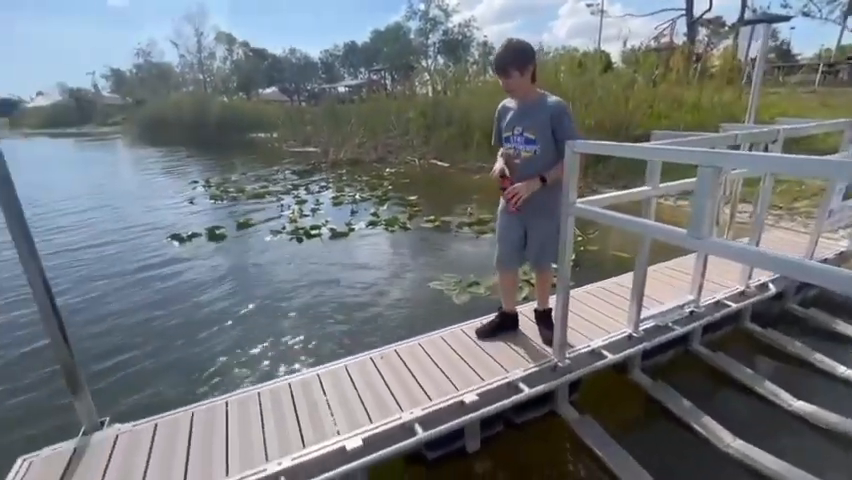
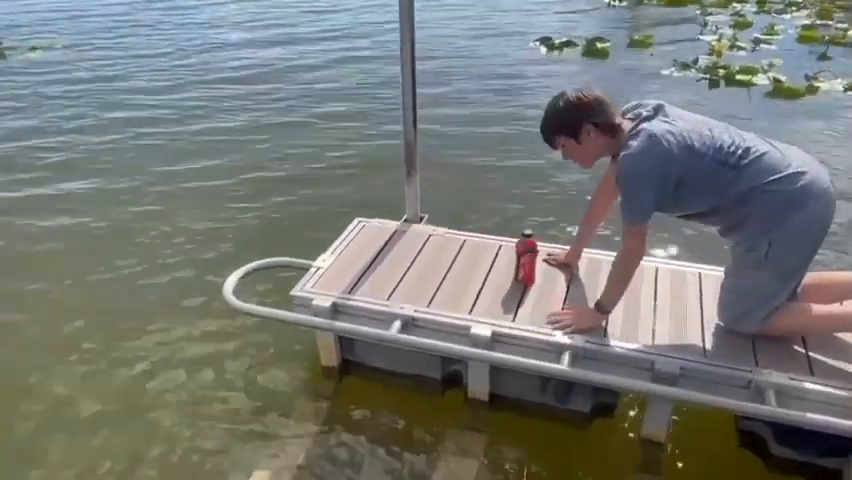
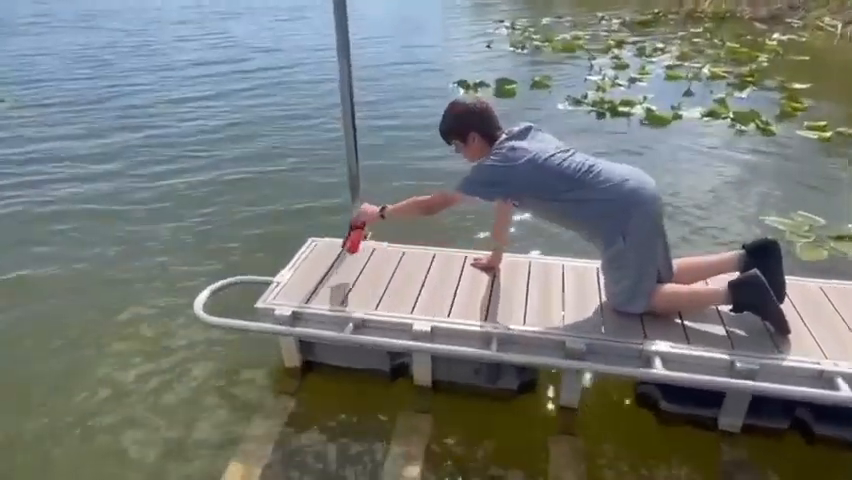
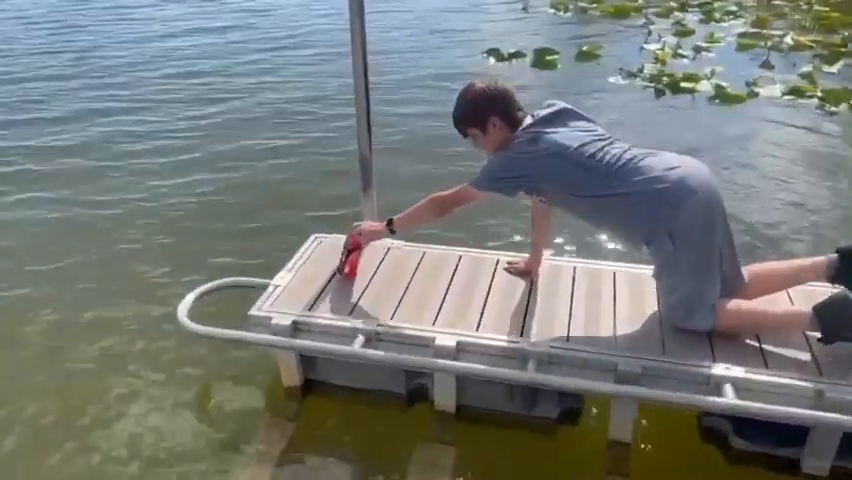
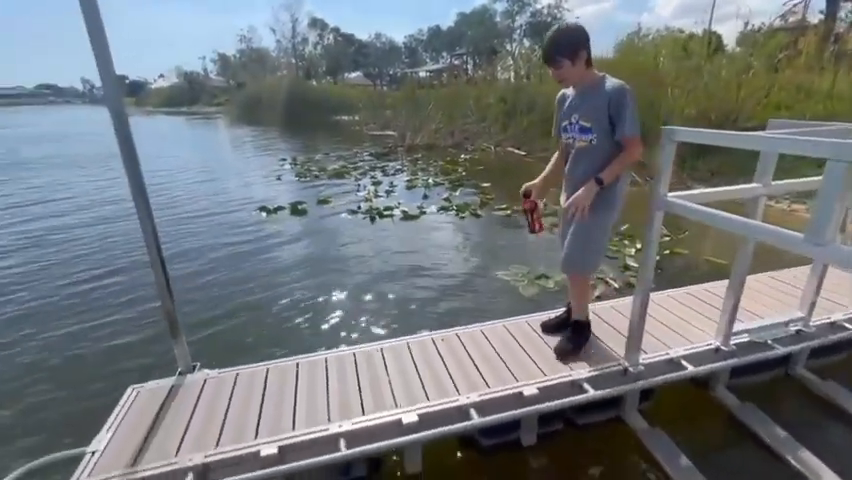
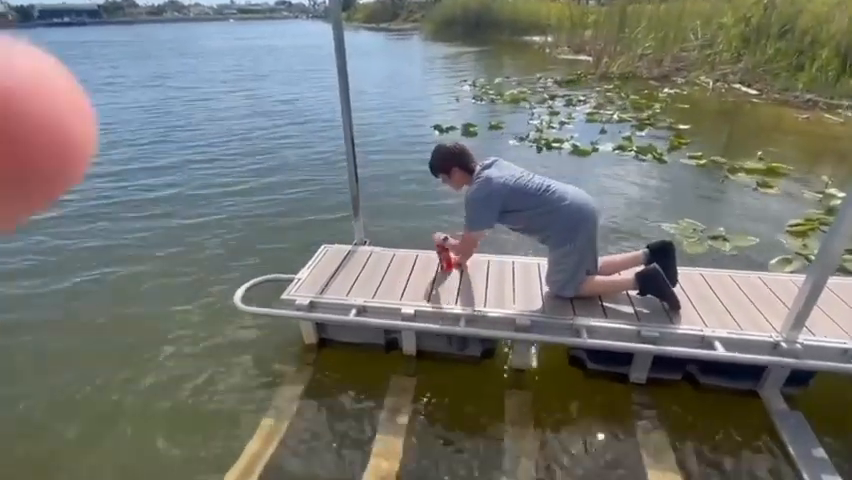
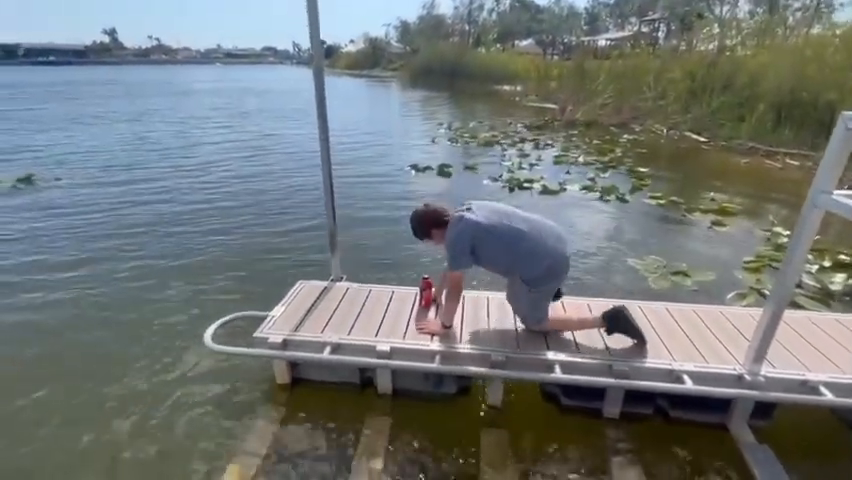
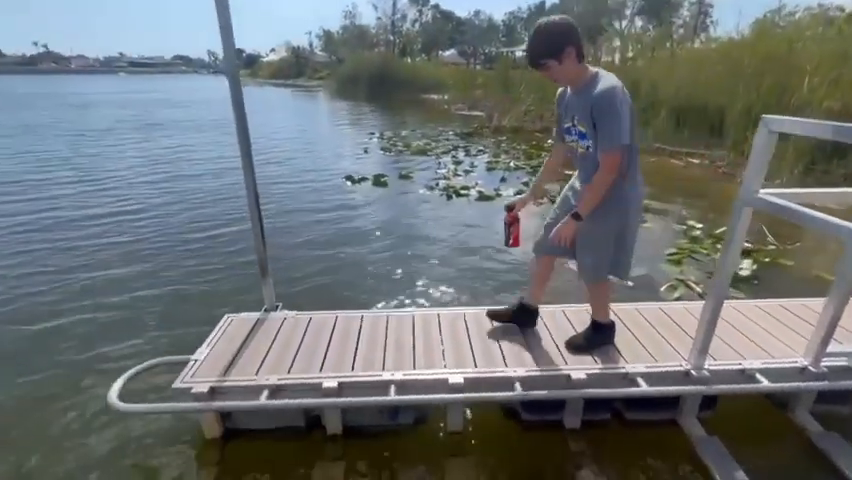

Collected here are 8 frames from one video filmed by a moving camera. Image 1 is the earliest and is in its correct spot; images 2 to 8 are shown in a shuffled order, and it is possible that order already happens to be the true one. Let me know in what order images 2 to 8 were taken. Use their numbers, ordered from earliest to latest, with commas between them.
5, 8, 7, 6, 3, 4, 2
